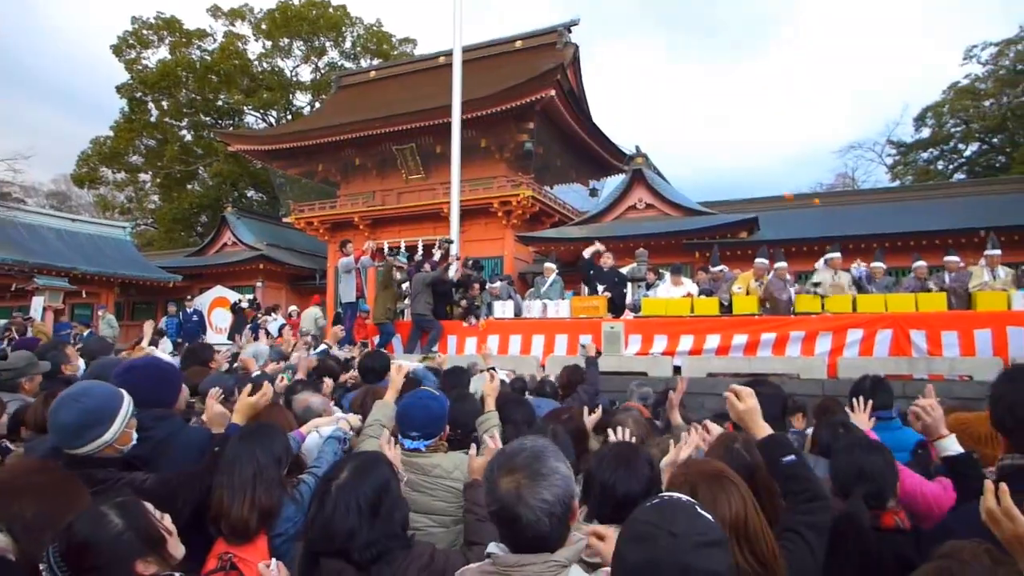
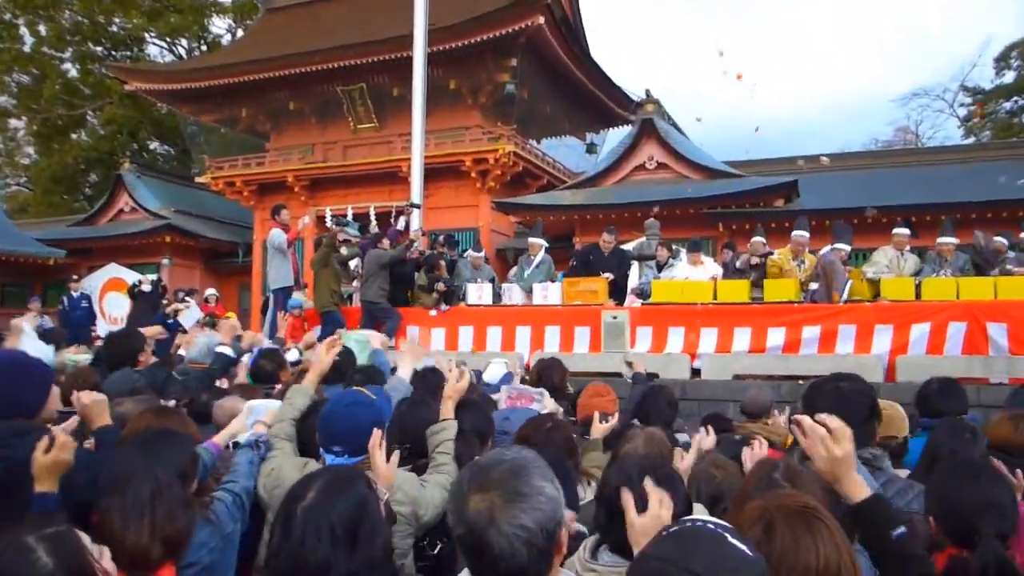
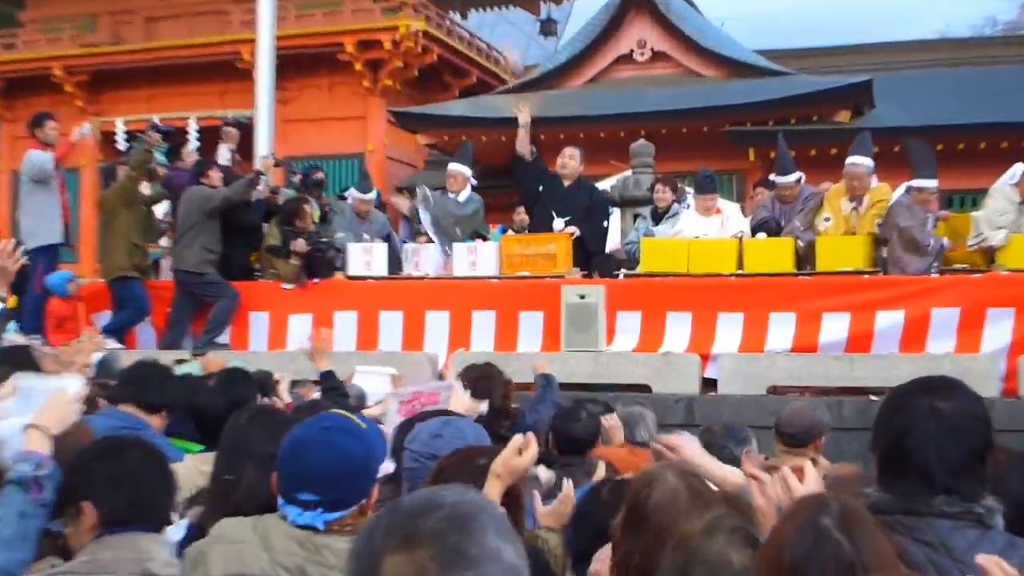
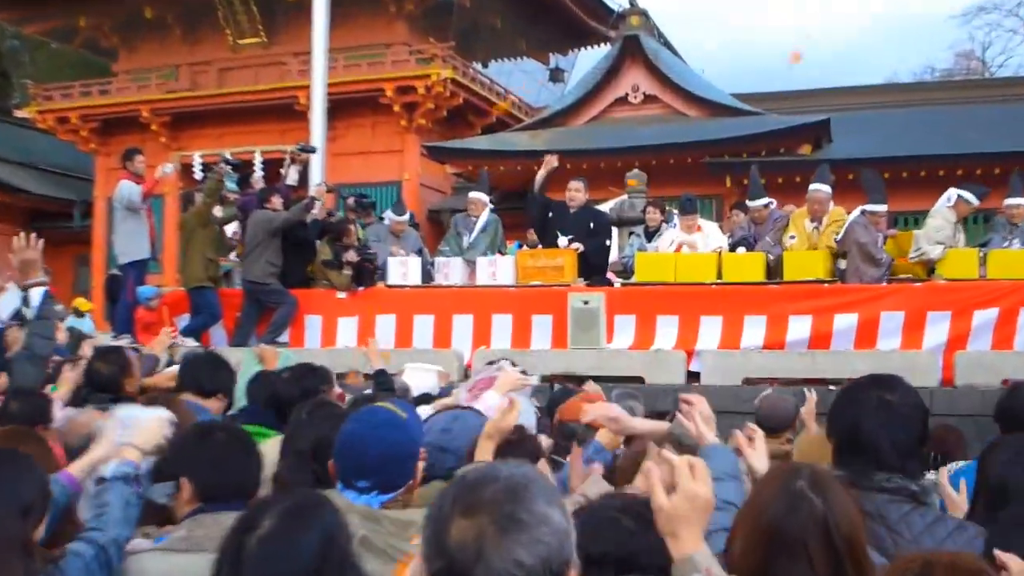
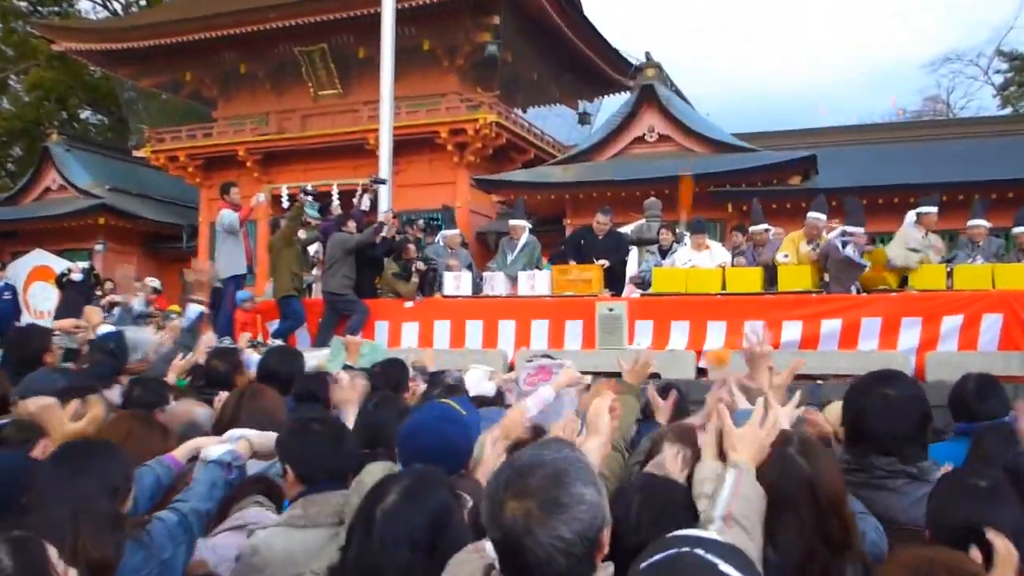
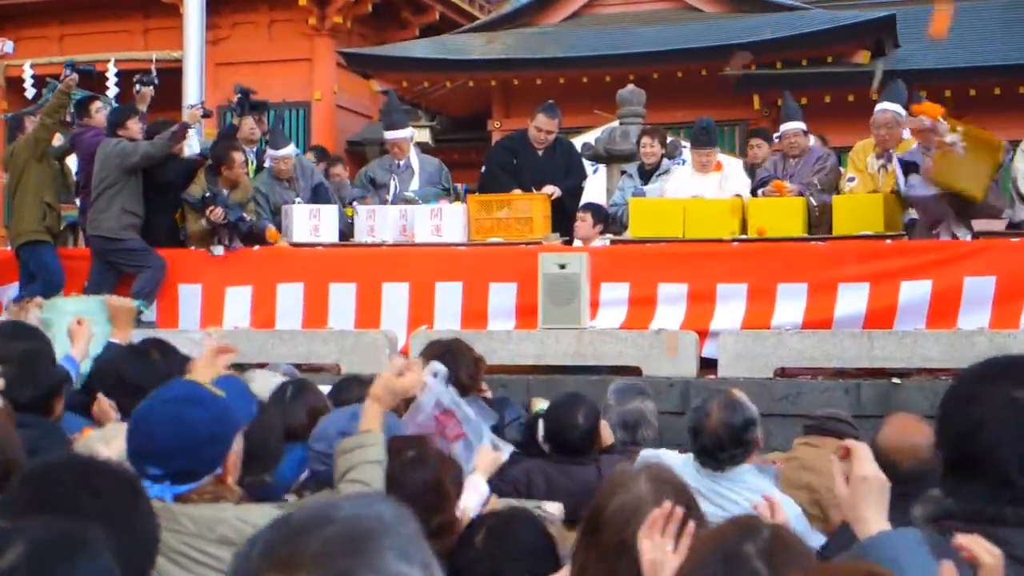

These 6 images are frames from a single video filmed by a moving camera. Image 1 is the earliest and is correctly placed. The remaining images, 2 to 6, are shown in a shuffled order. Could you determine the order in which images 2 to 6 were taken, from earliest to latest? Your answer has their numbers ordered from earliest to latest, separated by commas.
2, 5, 4, 3, 6
